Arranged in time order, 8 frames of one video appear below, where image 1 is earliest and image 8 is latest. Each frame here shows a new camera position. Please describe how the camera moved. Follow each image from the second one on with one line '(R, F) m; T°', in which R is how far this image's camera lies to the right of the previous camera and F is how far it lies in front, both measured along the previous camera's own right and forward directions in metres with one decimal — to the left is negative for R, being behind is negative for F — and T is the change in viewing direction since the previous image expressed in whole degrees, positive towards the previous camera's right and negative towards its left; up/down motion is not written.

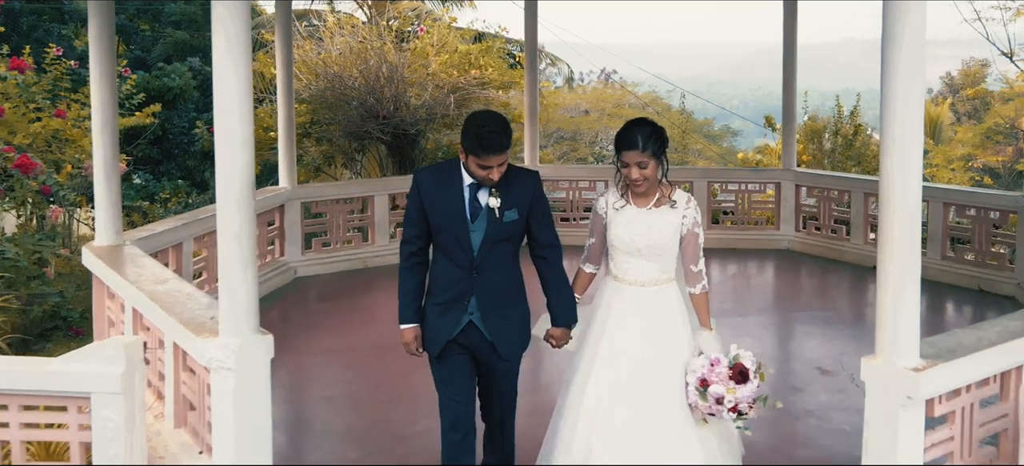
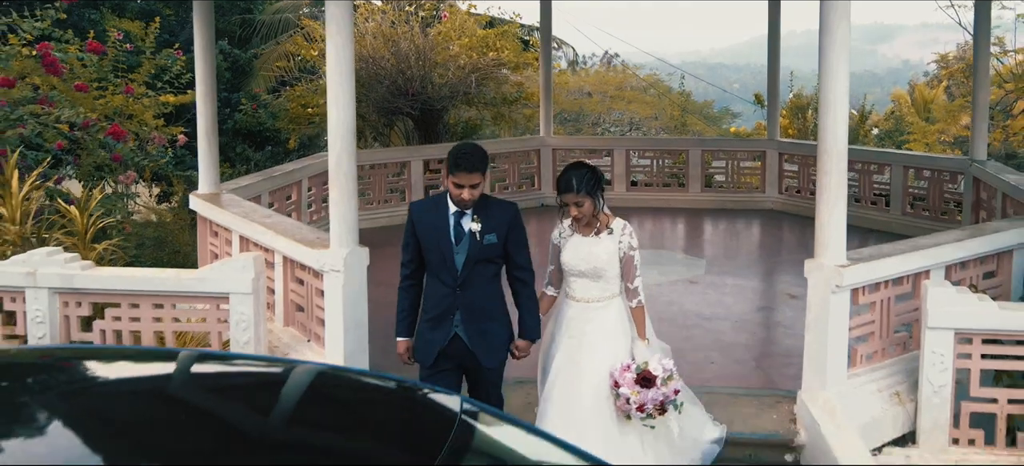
(-0.2, -1.2) m; 0°
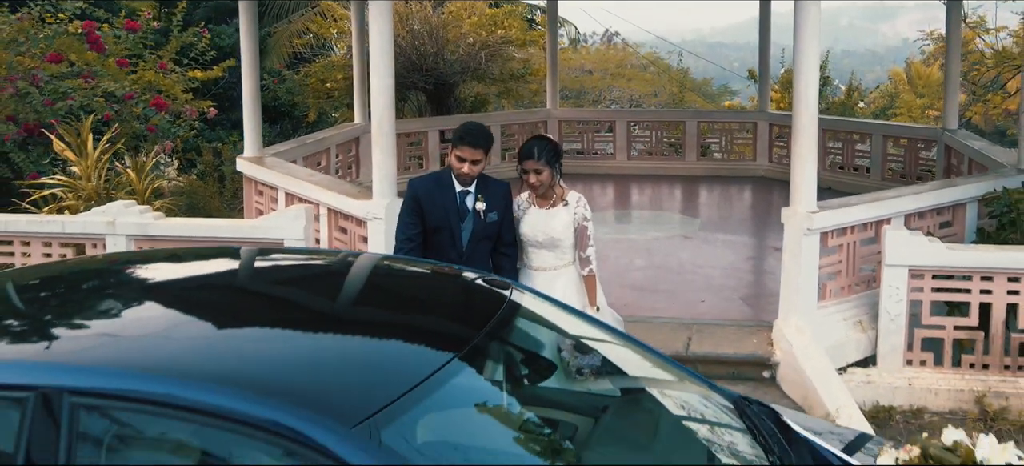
(-0.1, -0.8) m; 0°
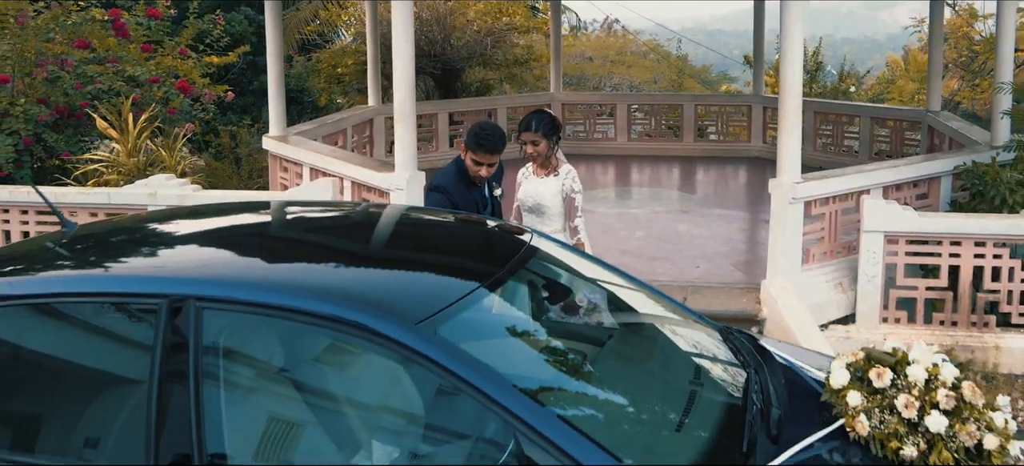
(-0.1, -0.5) m; 0°
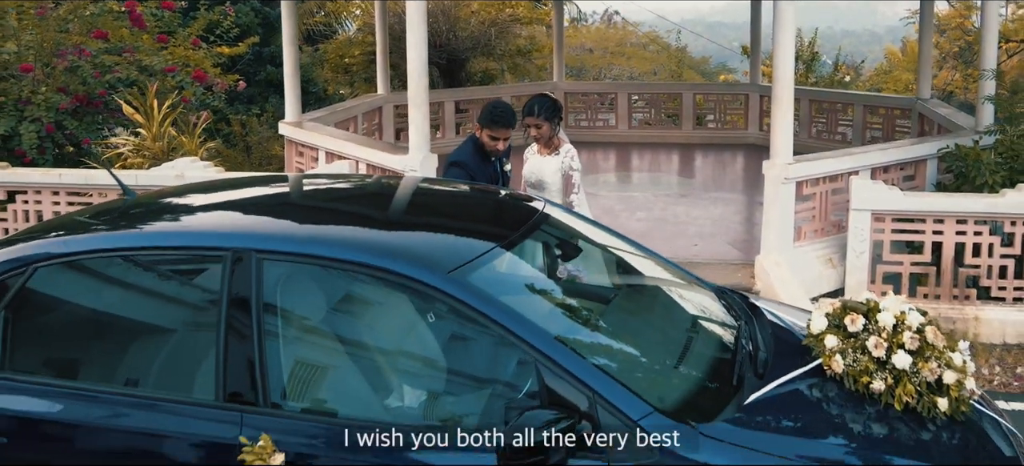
(-0.1, -0.3) m; 0°
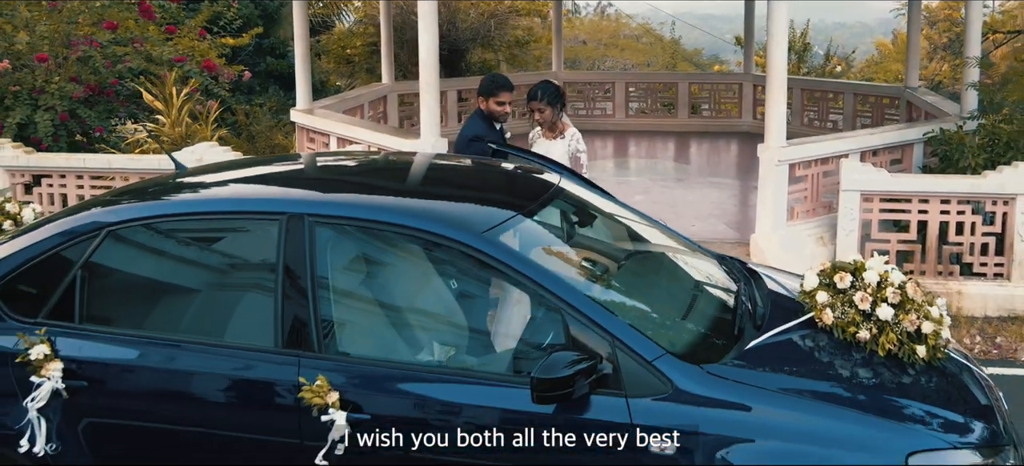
(-0.1, -0.3) m; 0°
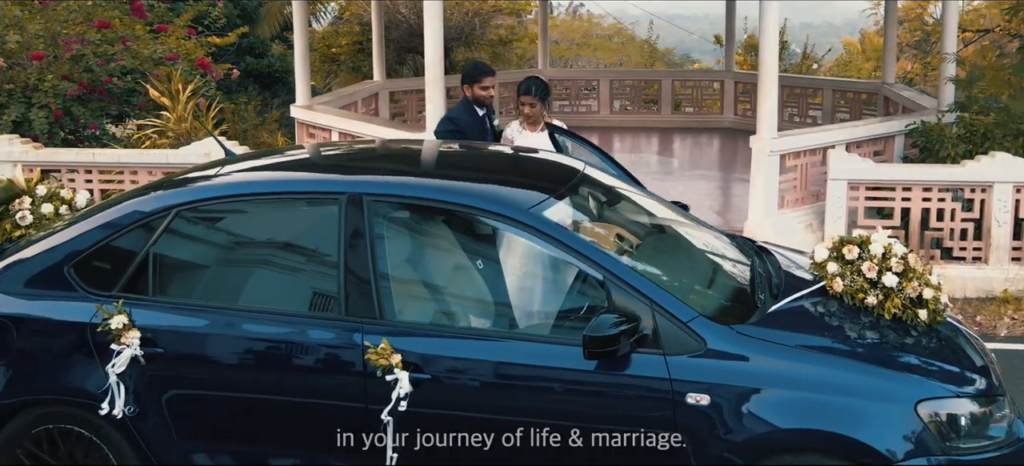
(-0.2, -0.3) m; +2°
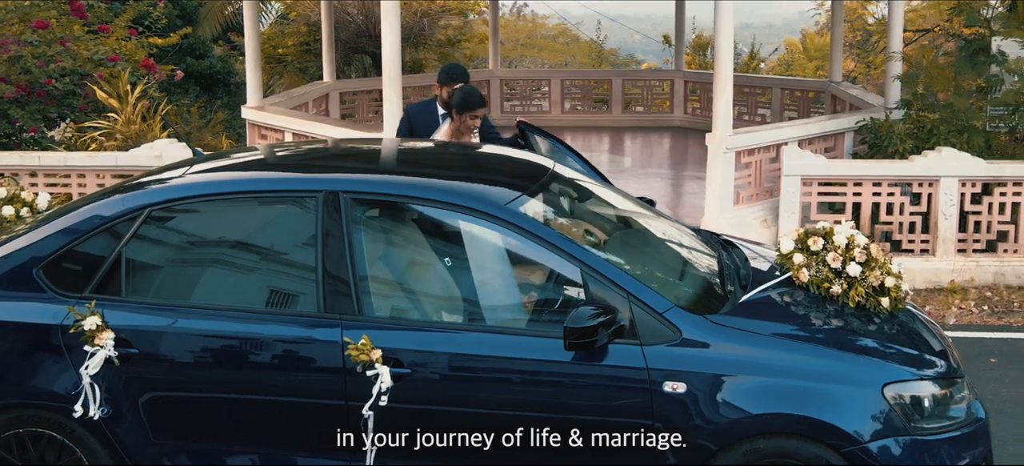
(-0.1, 0.0) m; +3°
